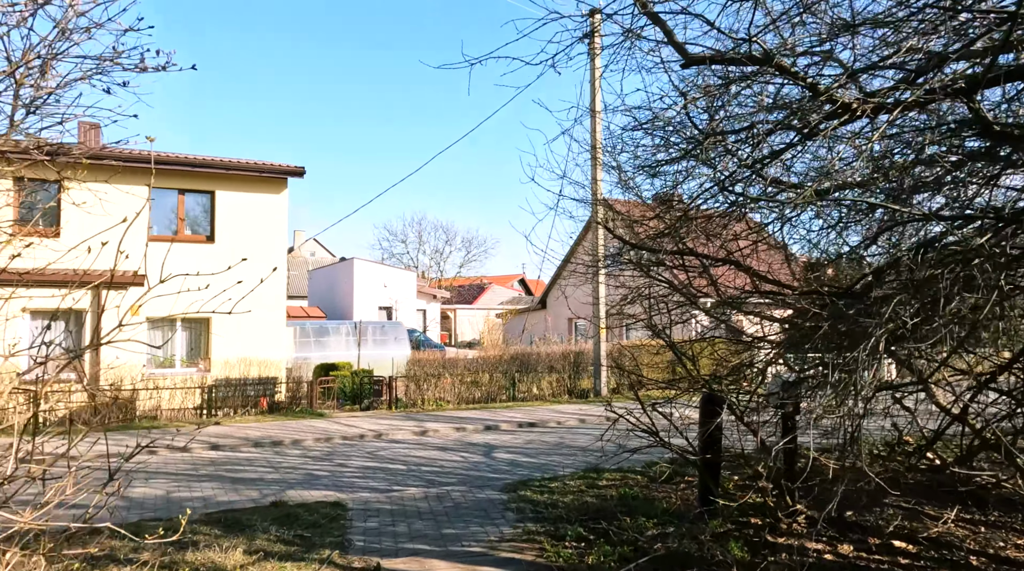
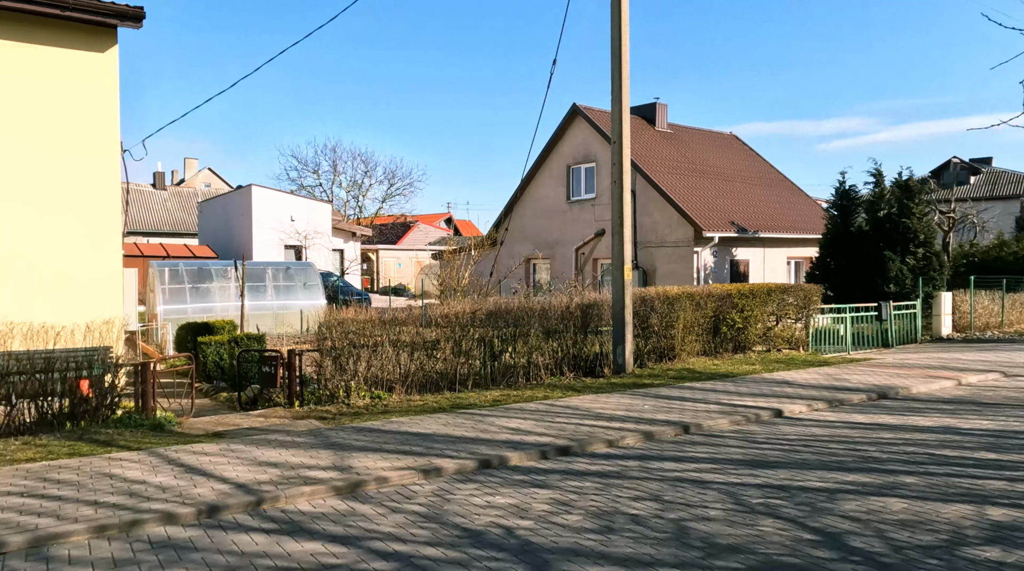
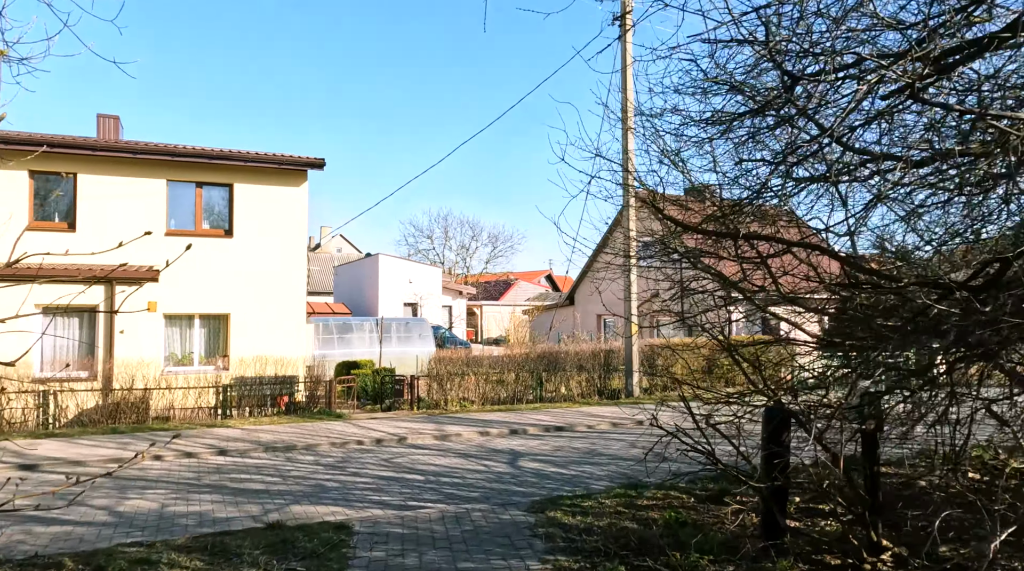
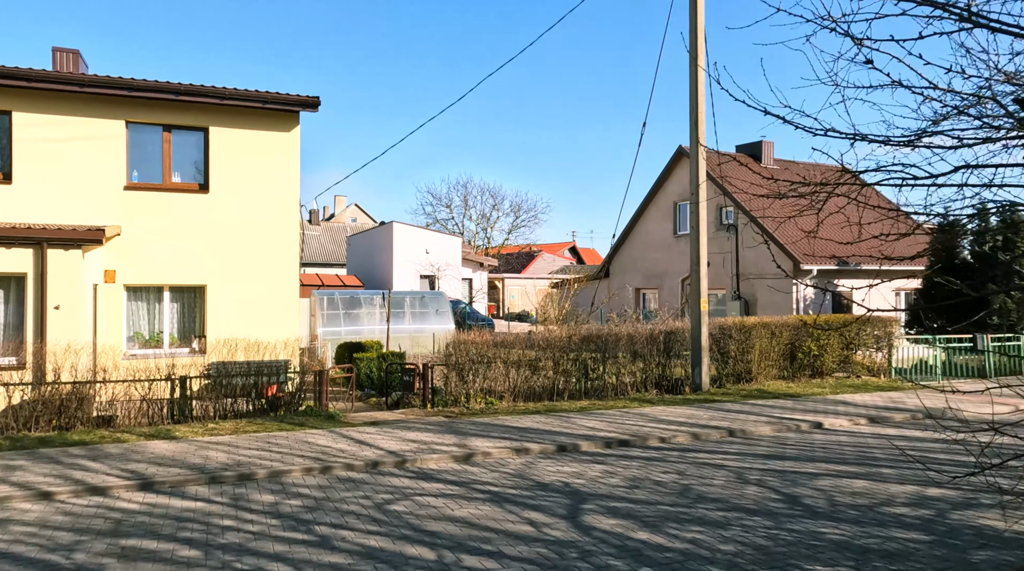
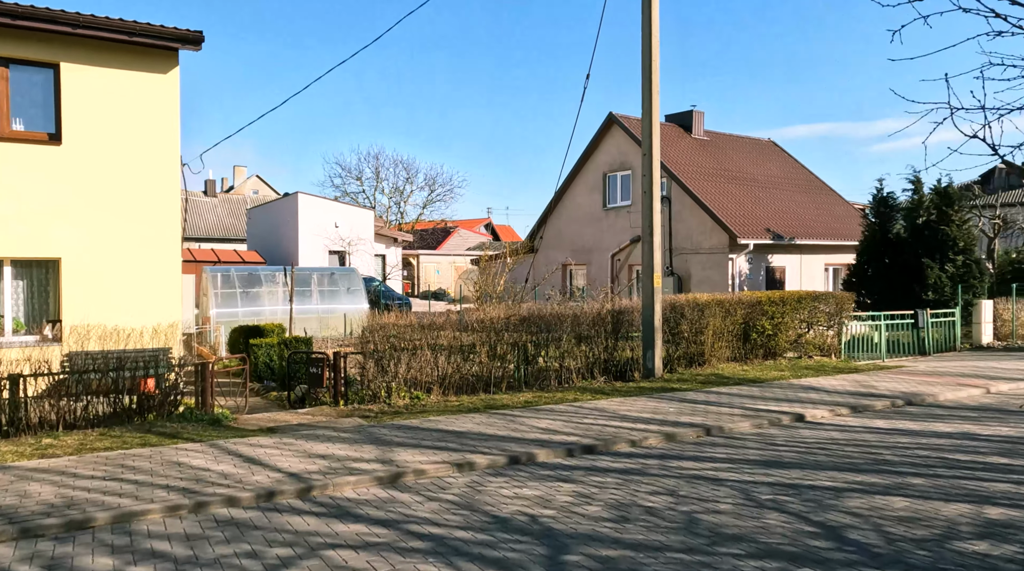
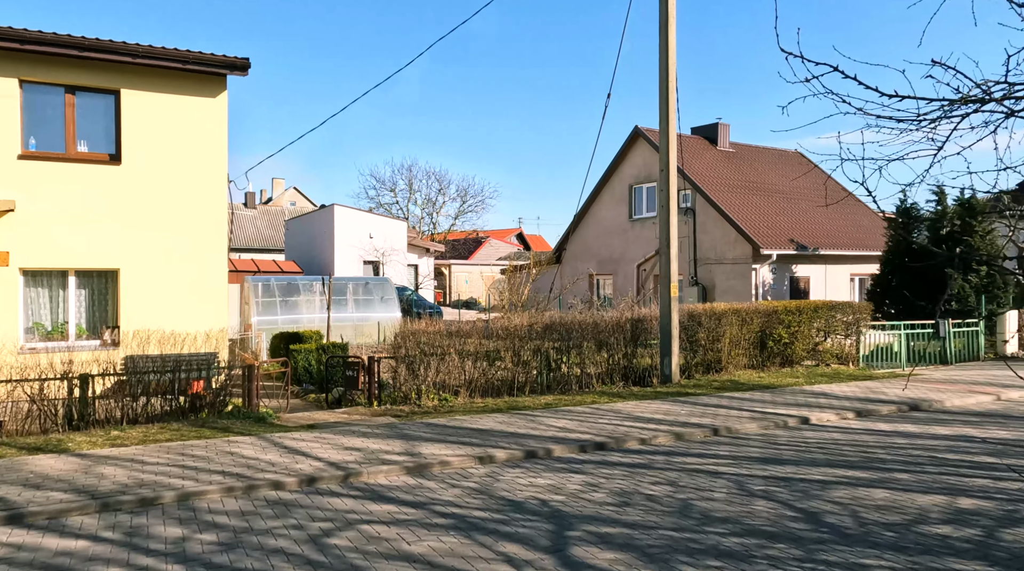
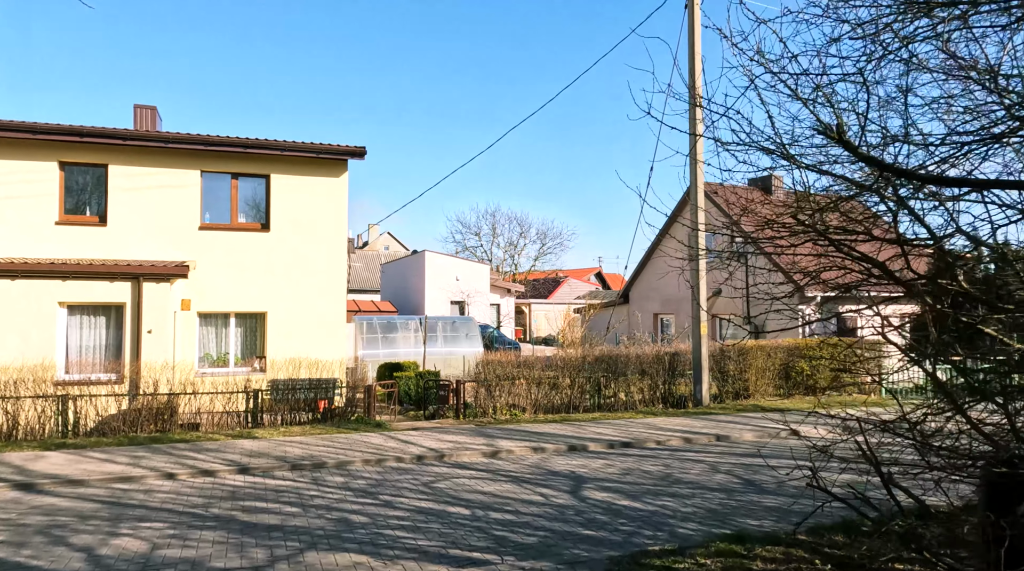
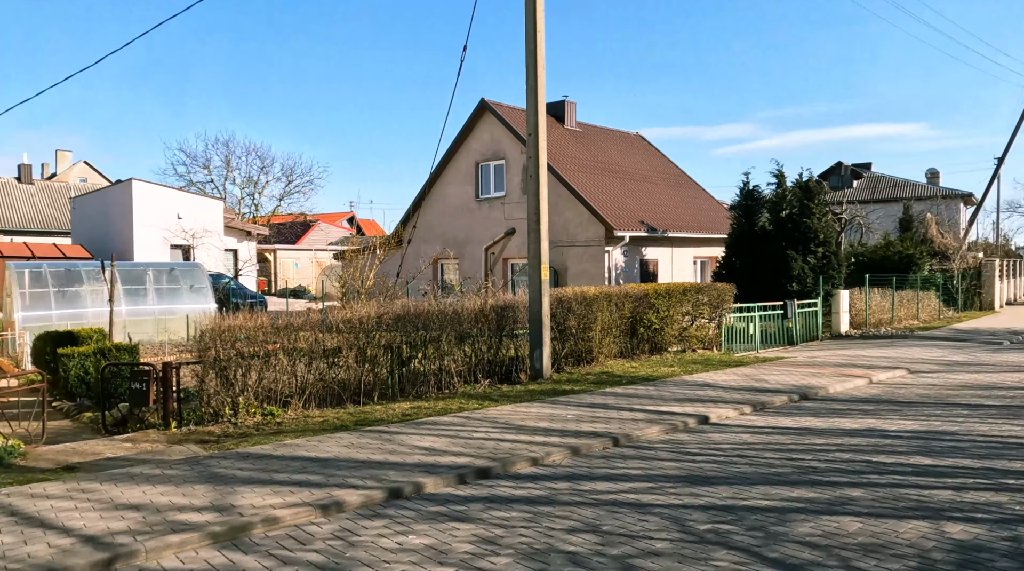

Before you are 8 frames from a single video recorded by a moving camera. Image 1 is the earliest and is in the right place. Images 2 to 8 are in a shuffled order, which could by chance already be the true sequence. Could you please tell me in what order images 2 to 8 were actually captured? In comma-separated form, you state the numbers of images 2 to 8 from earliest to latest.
3, 7, 4, 6, 5, 2, 8
